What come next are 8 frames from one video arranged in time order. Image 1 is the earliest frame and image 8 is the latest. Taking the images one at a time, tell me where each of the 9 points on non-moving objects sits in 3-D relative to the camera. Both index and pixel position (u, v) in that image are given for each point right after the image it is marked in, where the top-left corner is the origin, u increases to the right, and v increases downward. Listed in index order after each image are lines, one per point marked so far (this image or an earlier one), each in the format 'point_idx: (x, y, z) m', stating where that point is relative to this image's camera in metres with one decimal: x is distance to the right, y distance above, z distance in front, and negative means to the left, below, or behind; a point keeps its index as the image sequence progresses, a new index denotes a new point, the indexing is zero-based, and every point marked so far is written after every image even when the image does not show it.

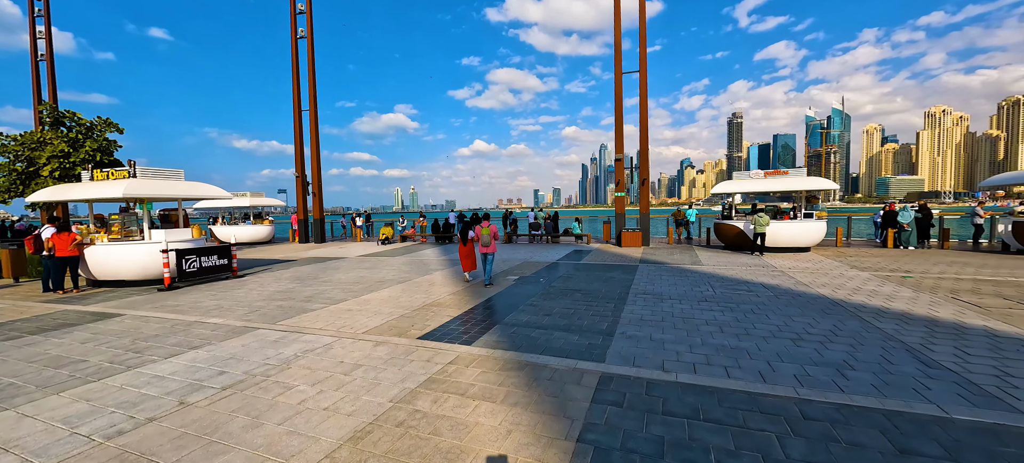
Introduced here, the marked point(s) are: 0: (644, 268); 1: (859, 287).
0: (+4.0, -1.1, +10.7) m
1: (+7.7, -1.3, +7.8) m
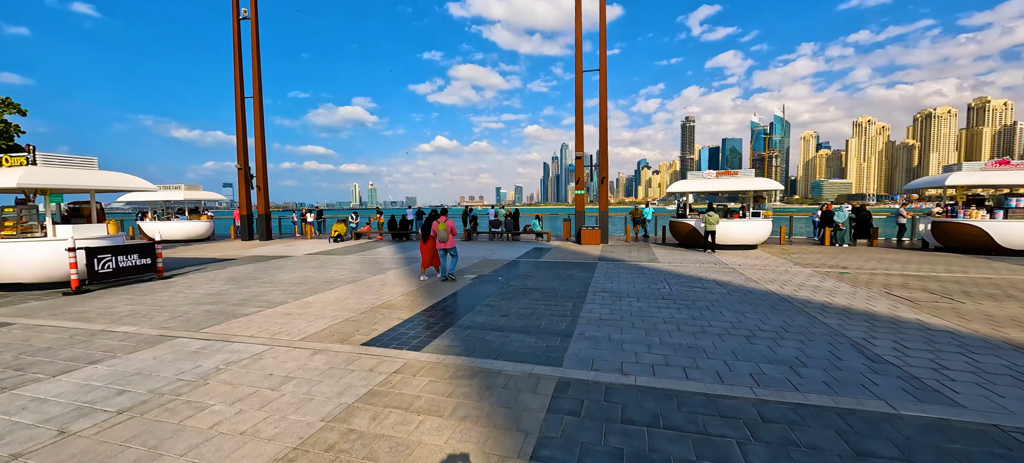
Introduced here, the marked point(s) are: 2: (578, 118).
0: (+2.7, -1.0, +10.7) m
1: (+6.7, -1.2, +8.2) m
2: (+3.4, +6.0, +18.7) m
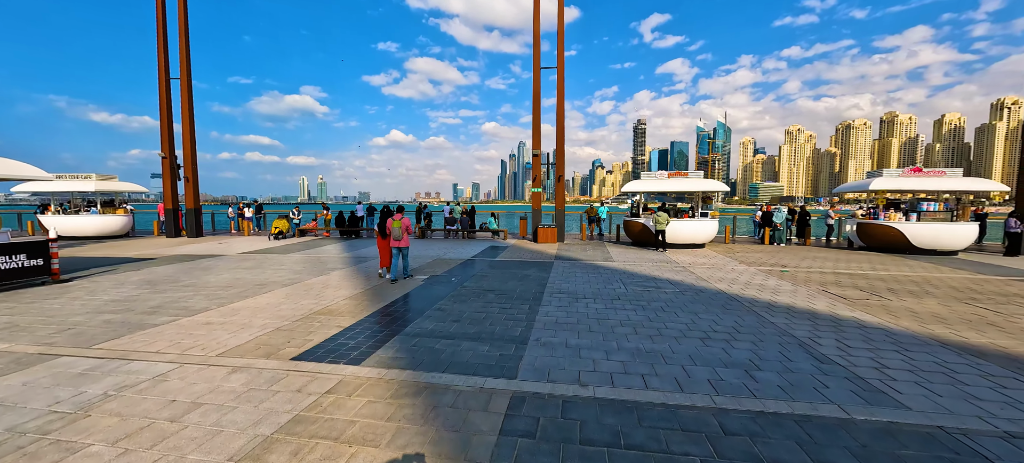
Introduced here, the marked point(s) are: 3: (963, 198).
0: (+1.4, -1.0, +10.5) m
1: (+5.7, -1.2, +8.5) m
2: (+1.2, +6.0, +18.6) m
3: (+18.4, +1.4, +14.2) m
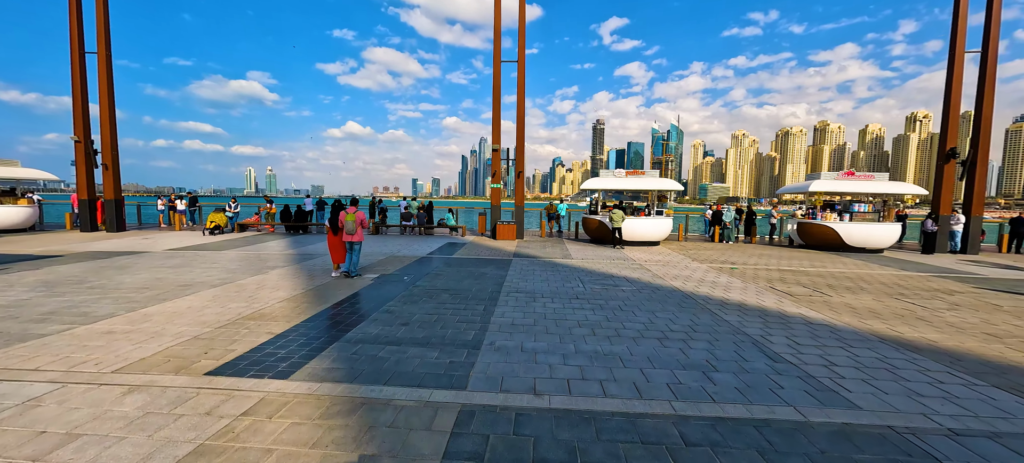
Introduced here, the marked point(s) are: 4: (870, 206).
0: (+0.2, -0.9, +10.3) m
1: (+4.6, -1.2, +8.7) m
2: (-0.9, +6.2, +18.1) m
3: (+16.7, +1.4, +15.7) m
4: (+15.5, +1.1, +15.2) m
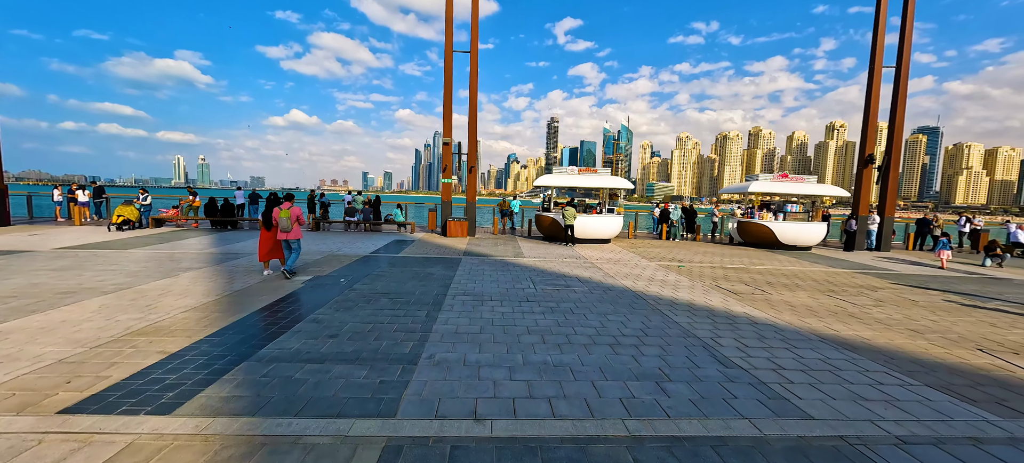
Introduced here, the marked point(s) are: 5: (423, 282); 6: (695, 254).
0: (-1.2, -0.9, +9.7) m
1: (+3.4, -1.1, +8.8) m
2: (-3.2, +6.4, +17.3) m
3: (+14.5, +1.5, +17.2) m
4: (+13.4, +1.2, +16.5) m
5: (-1.9, -1.1, +7.6) m
6: (+6.9, -0.8, +13.4) m
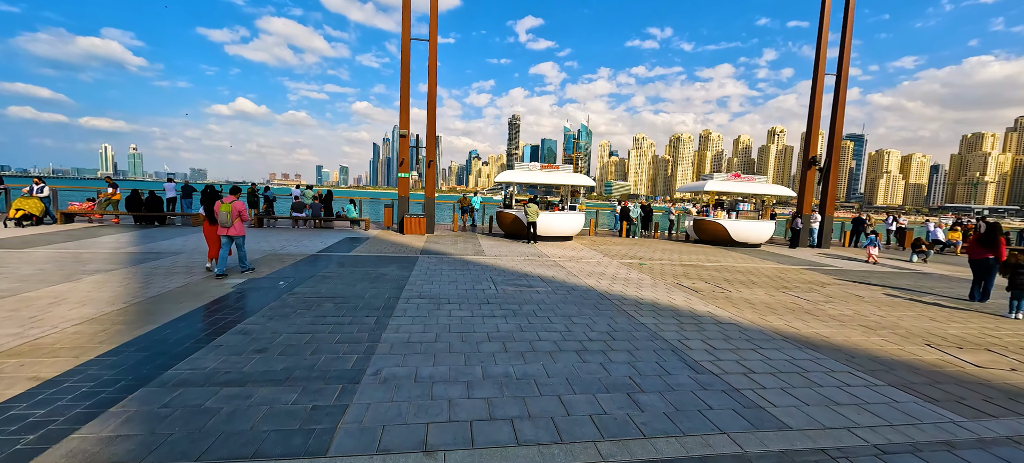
0: (-2.2, -0.8, +9.1) m
1: (+2.5, -1.1, +8.6) m
2: (-5.0, +6.5, +16.4) m
3: (+12.7, +1.6, +18.1) m
4: (+11.6, +1.3, +17.3) m
5: (-2.7, -1.0, +7.0) m
6: (+5.5, -0.7, +13.6) m
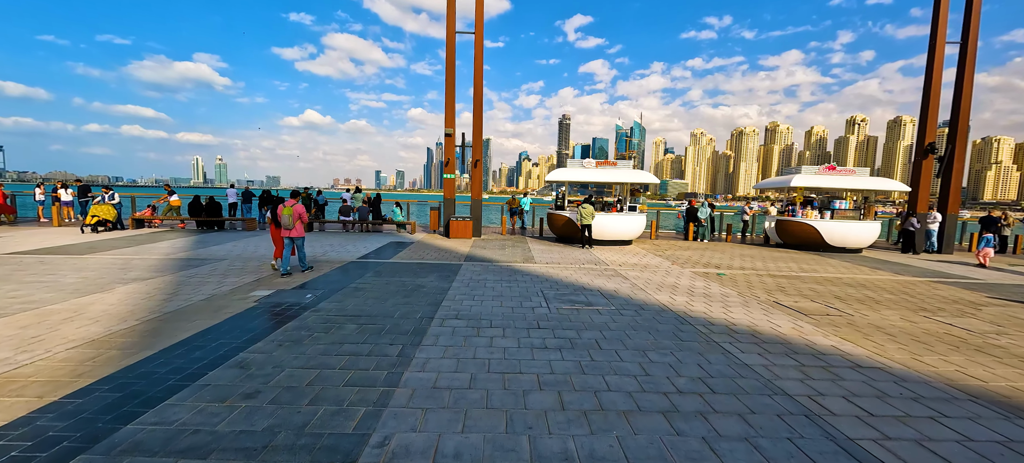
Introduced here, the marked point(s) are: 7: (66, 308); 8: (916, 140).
0: (-1.0, -0.9, +8.2) m
1: (+3.6, -1.2, +7.1) m
2: (-2.8, +6.4, +15.9) m
3: (+15.0, +1.5, +15.2) m
4: (+13.8, +1.2, +14.5) m
5: (-1.8, -1.1, +6.2) m
6: (+7.2, -0.8, +11.6) m
7: (-6.0, -1.0, +4.8) m
8: (+17.6, +4.0, +15.3) m
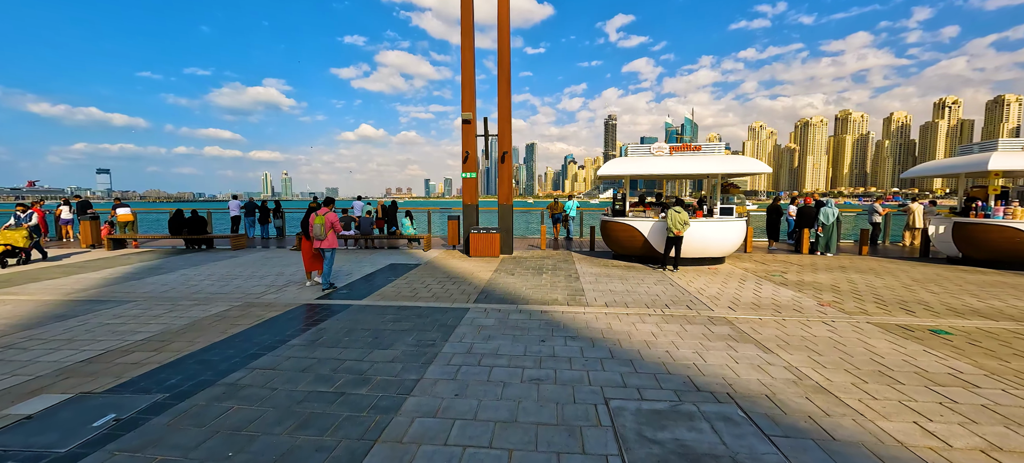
0: (-0.6, -1.3, +4.9) m
1: (+3.9, -1.5, +3.2) m
2: (-1.5, +5.9, +12.8) m
3: (+16.1, +1.4, +9.7) m
4: (+14.9, +1.0, +9.2) m
5: (-1.6, -1.5, +2.9) m
6: (+8.0, -1.1, +7.2) m
7: (-6.0, -1.5, +2.1) m
8: (+18.7, +3.8, +9.6) m
